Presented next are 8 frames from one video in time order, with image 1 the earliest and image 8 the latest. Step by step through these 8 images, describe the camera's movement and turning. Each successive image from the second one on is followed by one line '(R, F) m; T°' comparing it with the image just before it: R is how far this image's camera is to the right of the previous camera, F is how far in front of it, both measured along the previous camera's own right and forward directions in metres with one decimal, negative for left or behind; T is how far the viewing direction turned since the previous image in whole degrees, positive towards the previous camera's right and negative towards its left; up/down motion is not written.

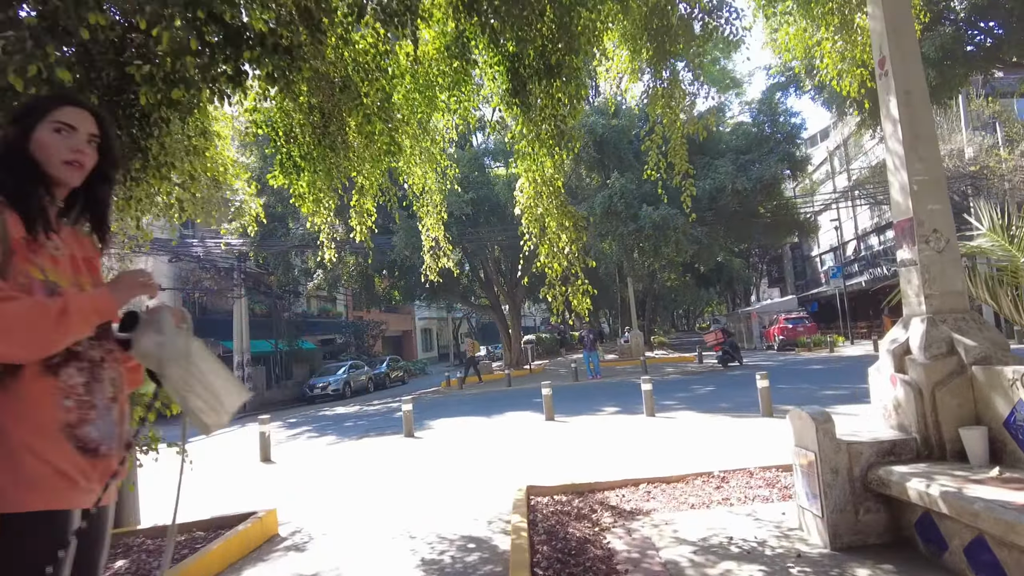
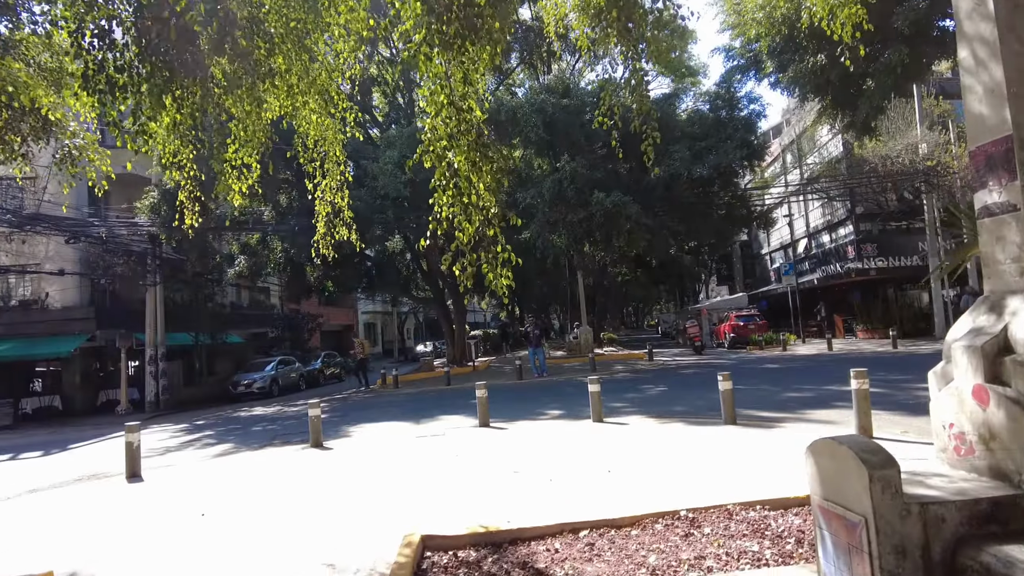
(+0.3, +1.4) m; +4°
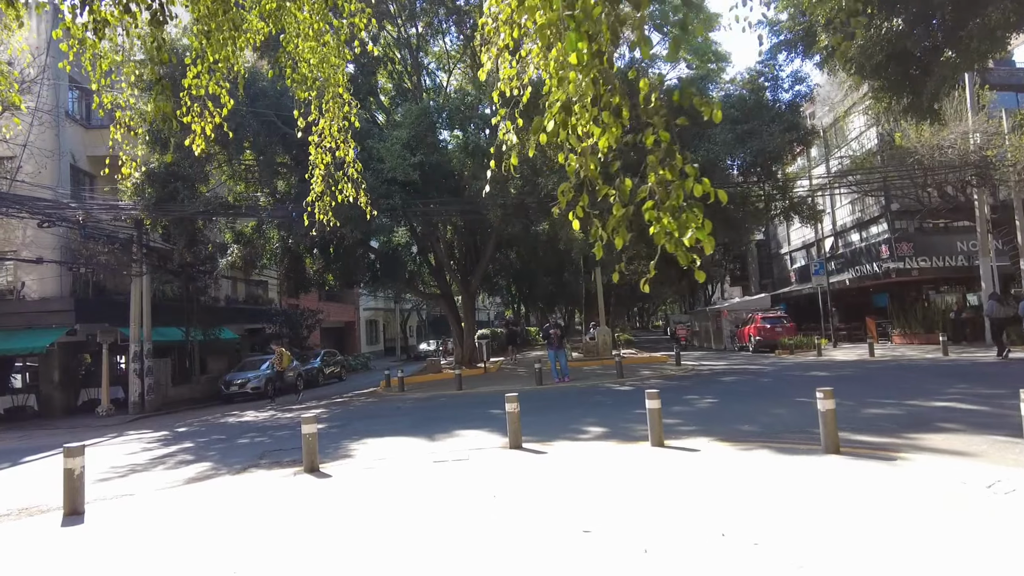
(-0.4, +1.7) m; 0°
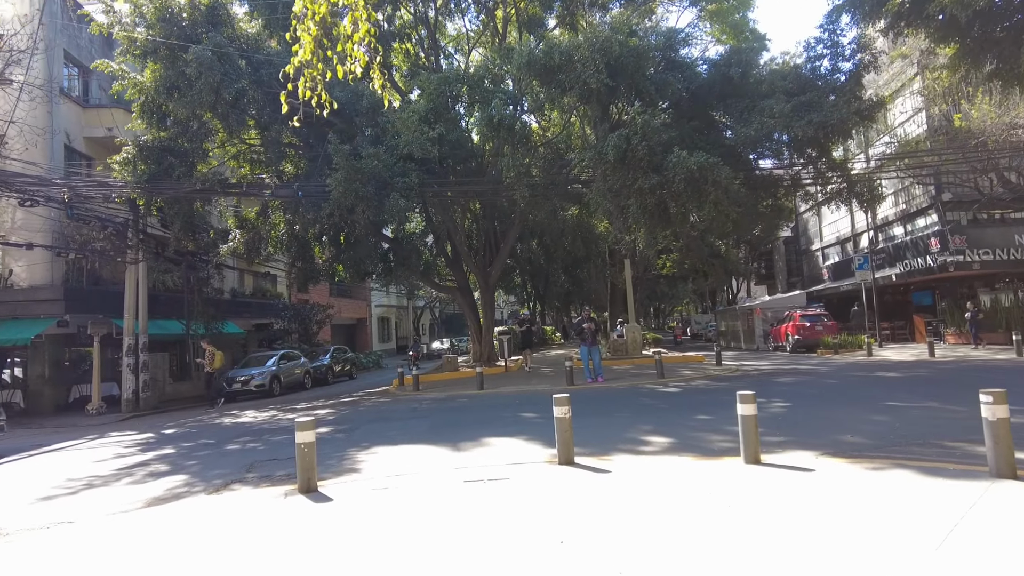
(-0.4, +1.6) m; -1°
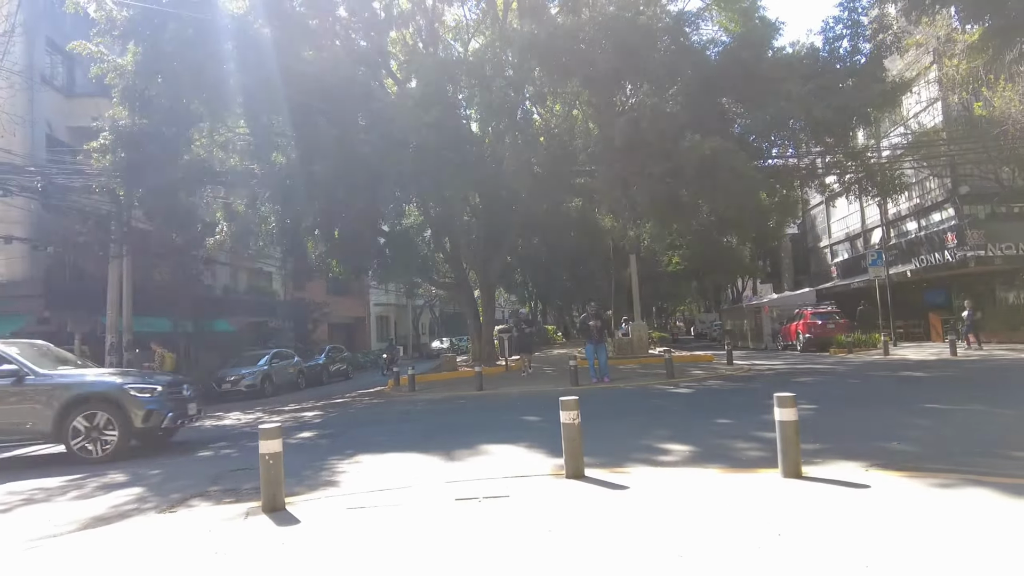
(0.0, +0.8) m; 0°
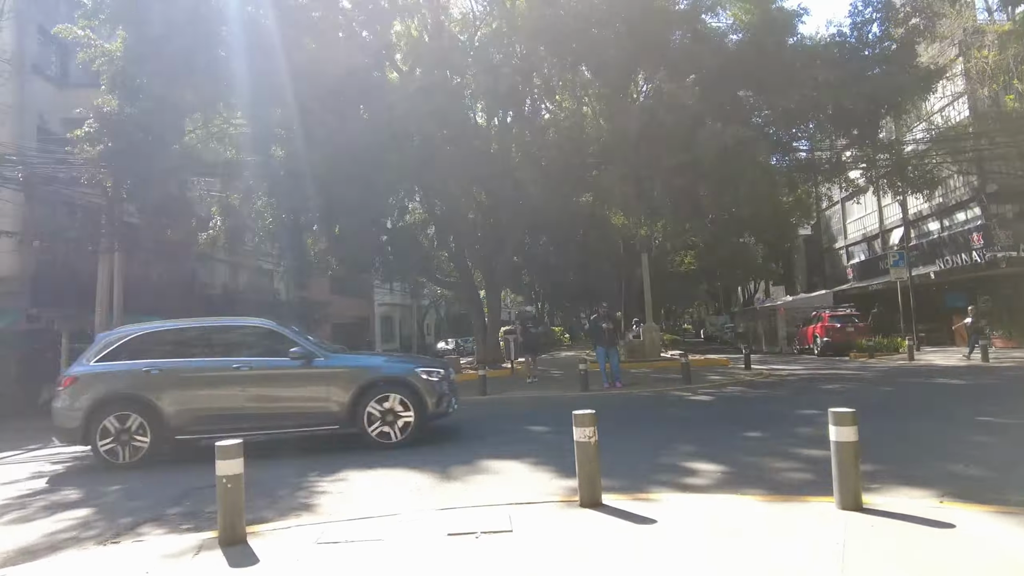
(0.0, +0.8) m; -1°
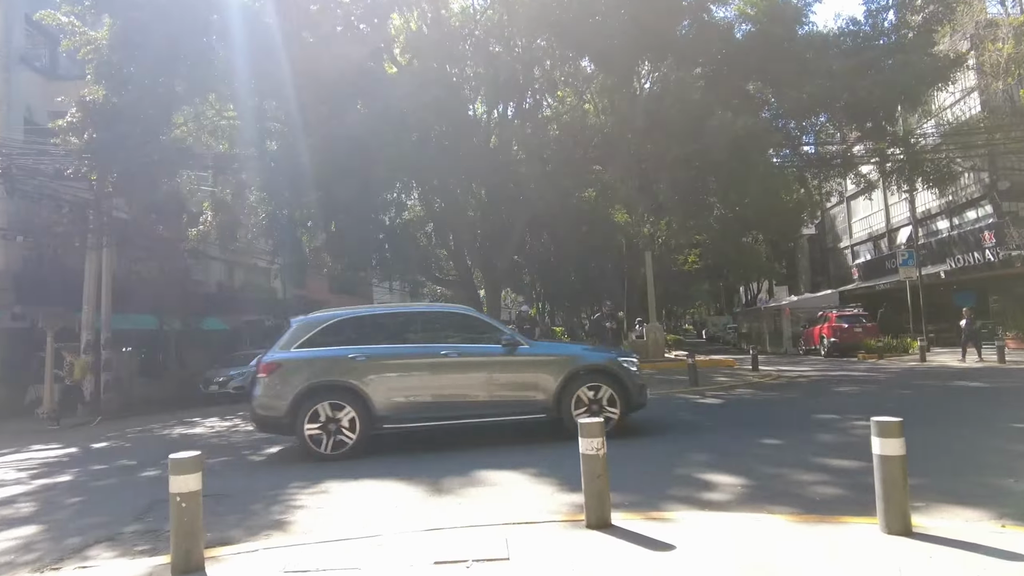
(0.0, +0.5) m; 0°
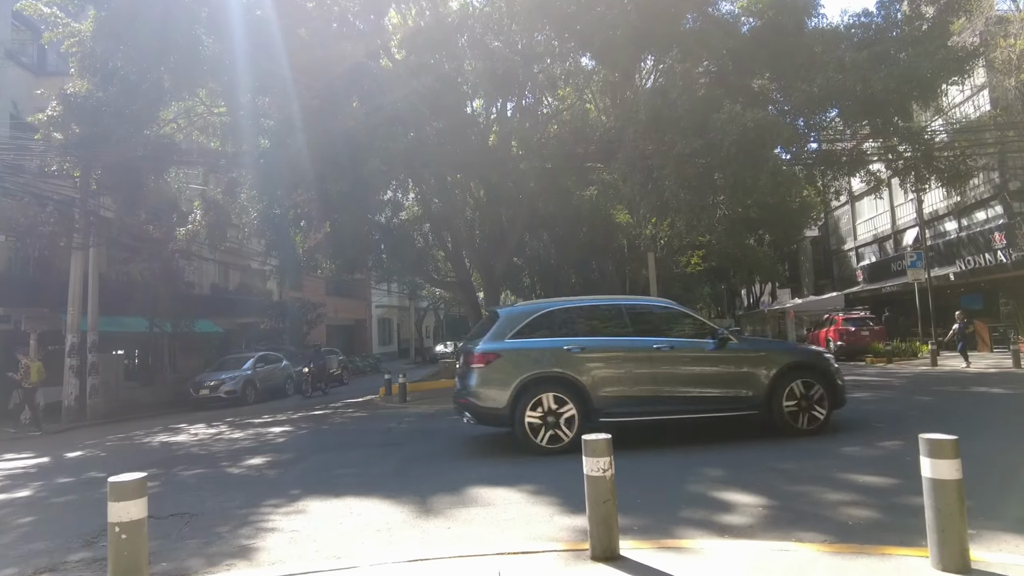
(0.0, +0.5) m; 0°
